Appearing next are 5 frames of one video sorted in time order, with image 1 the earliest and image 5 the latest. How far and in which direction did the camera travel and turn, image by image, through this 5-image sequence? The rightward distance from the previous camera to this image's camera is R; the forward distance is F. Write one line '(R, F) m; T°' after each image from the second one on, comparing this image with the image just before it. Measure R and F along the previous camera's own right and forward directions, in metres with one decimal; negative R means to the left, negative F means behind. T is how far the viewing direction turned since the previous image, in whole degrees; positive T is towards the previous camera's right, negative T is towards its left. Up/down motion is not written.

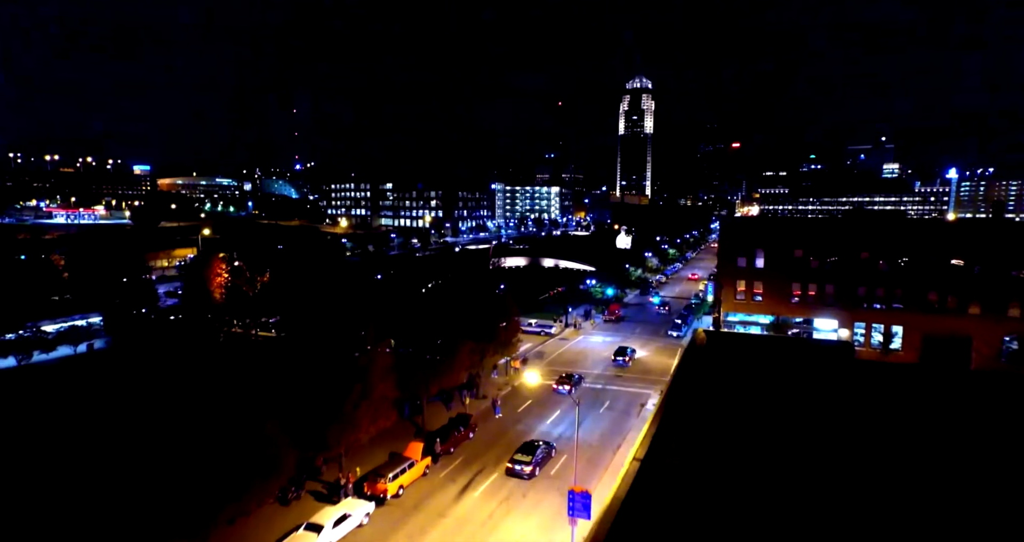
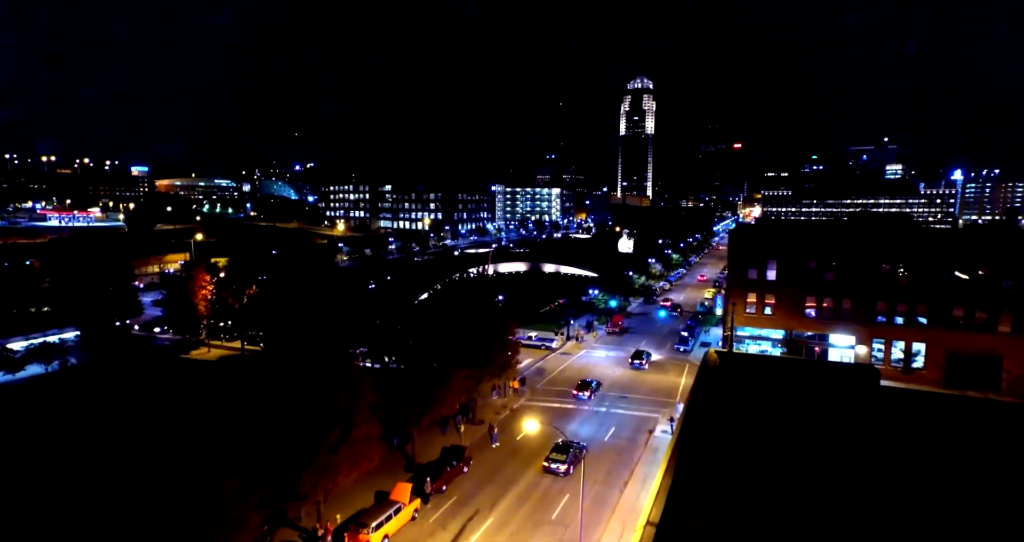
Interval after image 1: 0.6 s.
(+0.1, +2.0) m; 0°
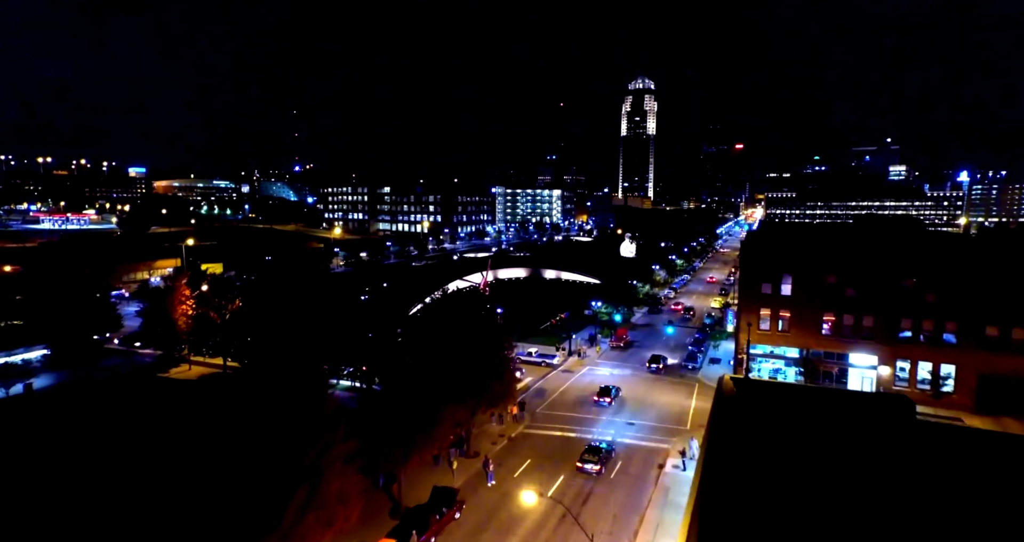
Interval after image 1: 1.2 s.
(+0.1, +2.3) m; 0°
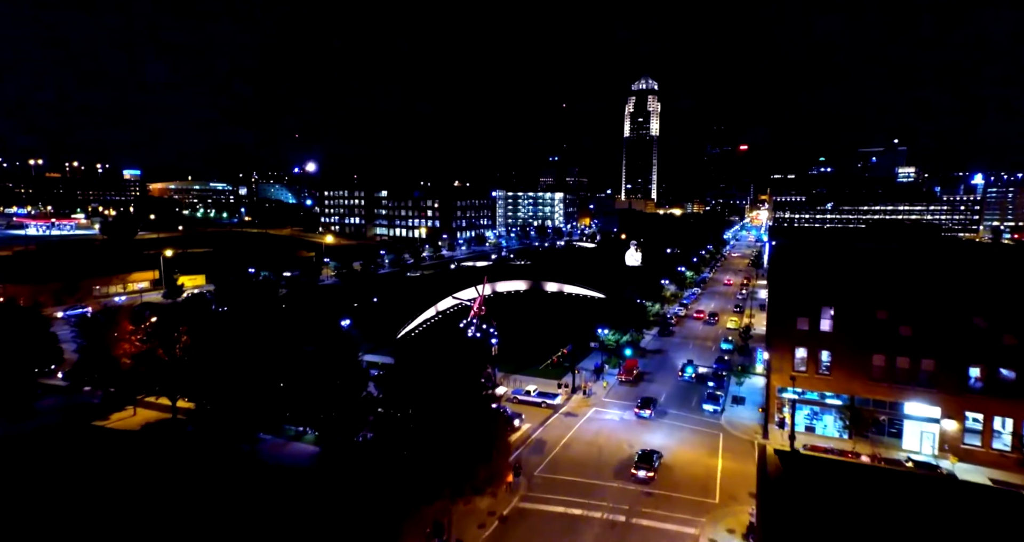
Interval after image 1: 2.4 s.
(+0.4, +5.1) m; 0°
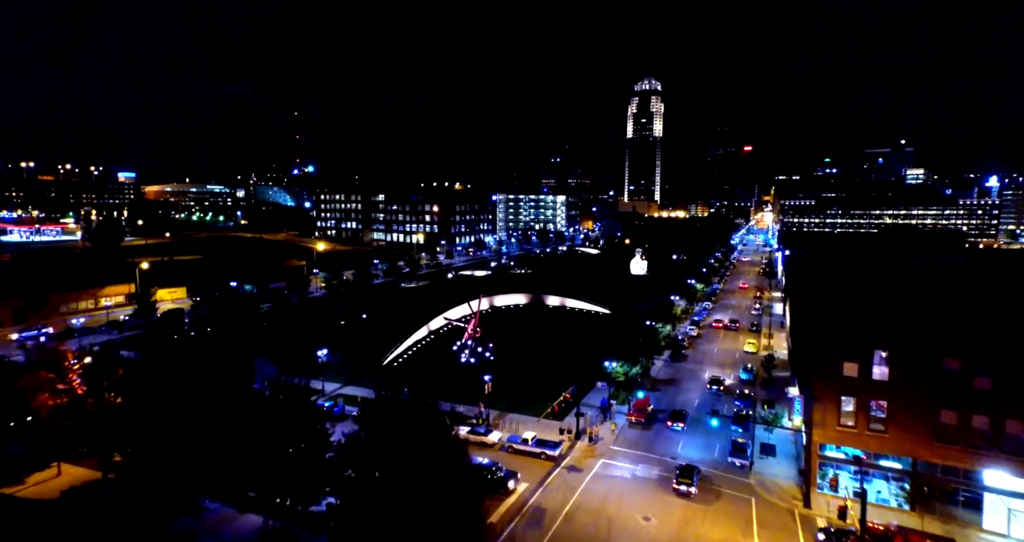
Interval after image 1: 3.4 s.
(+0.4, +5.0) m; 0°
